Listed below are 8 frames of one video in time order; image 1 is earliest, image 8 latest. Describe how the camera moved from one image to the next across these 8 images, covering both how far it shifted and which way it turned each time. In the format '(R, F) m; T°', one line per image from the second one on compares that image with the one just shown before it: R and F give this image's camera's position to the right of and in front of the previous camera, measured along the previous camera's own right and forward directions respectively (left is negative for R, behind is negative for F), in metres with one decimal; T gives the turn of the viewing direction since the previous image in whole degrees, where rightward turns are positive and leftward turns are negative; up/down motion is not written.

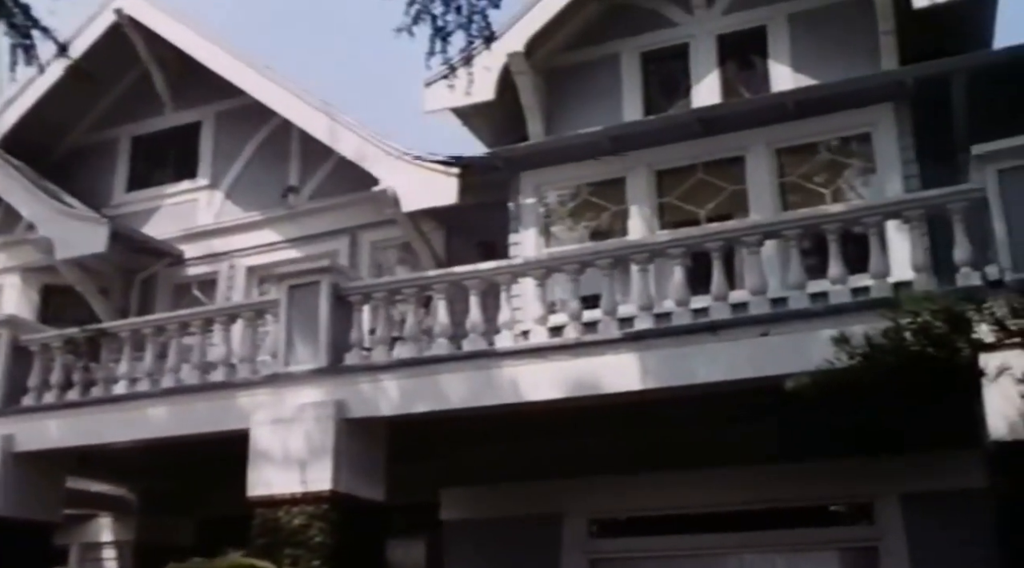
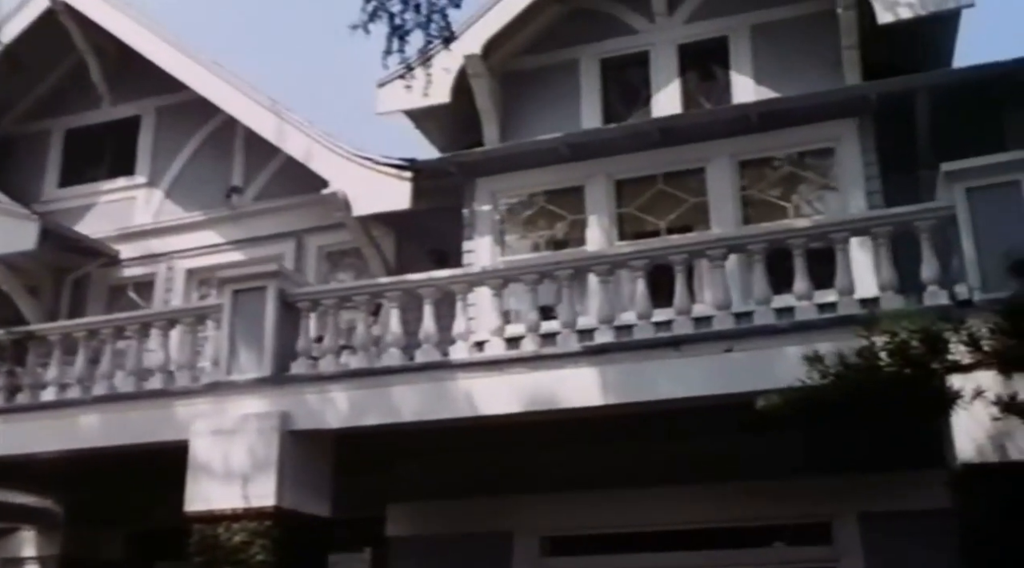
(-0.2, +0.3) m; +4°
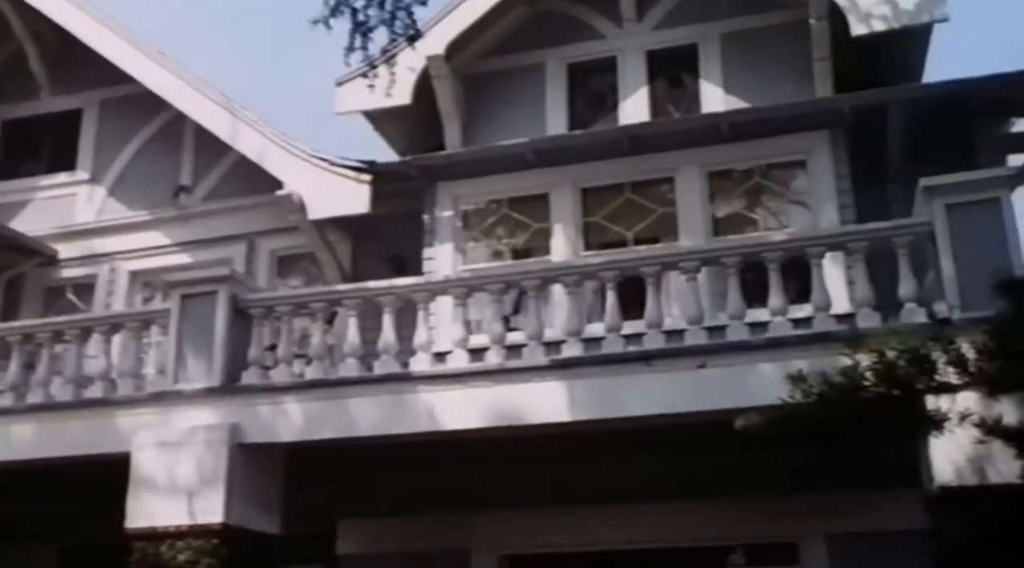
(-0.2, +0.3) m; +3°
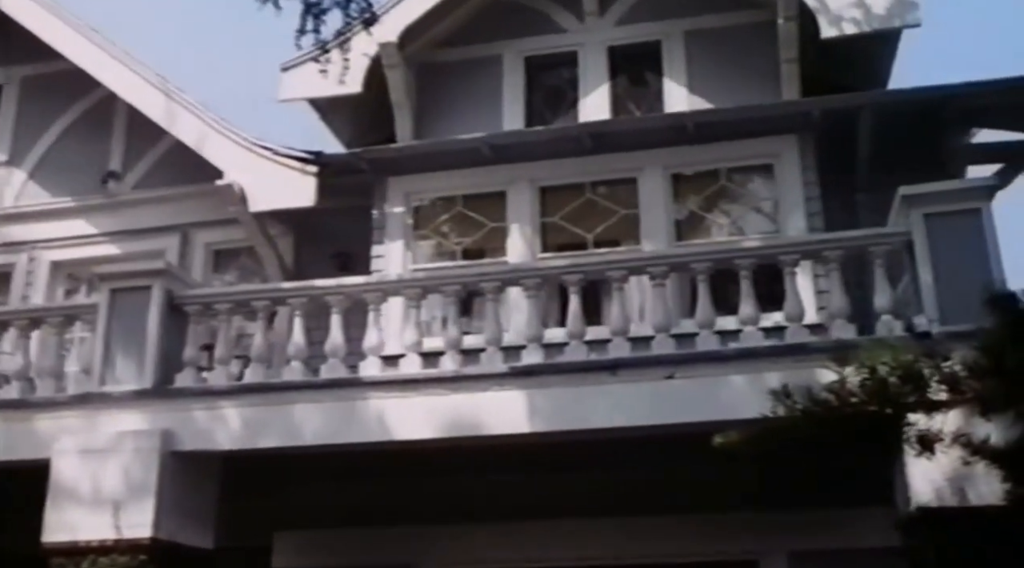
(-0.3, +0.5) m; +4°
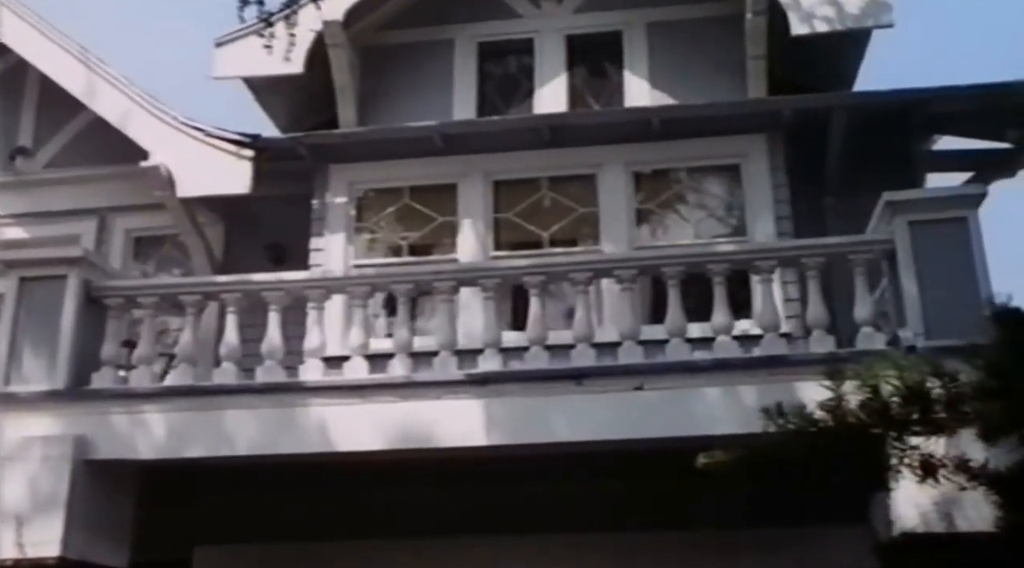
(-0.3, +0.6) m; +5°
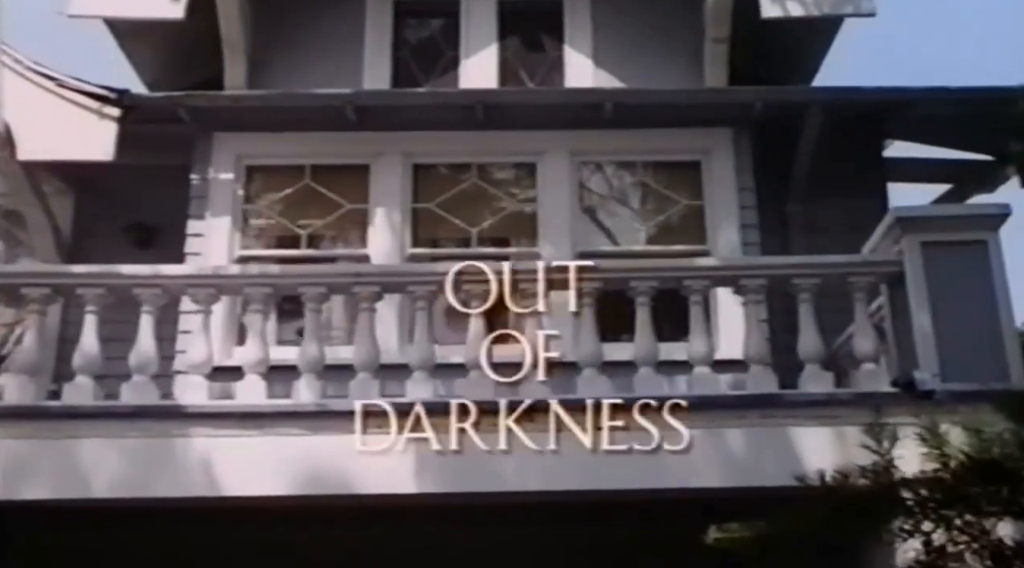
(-0.5, +1.3) m; +8°
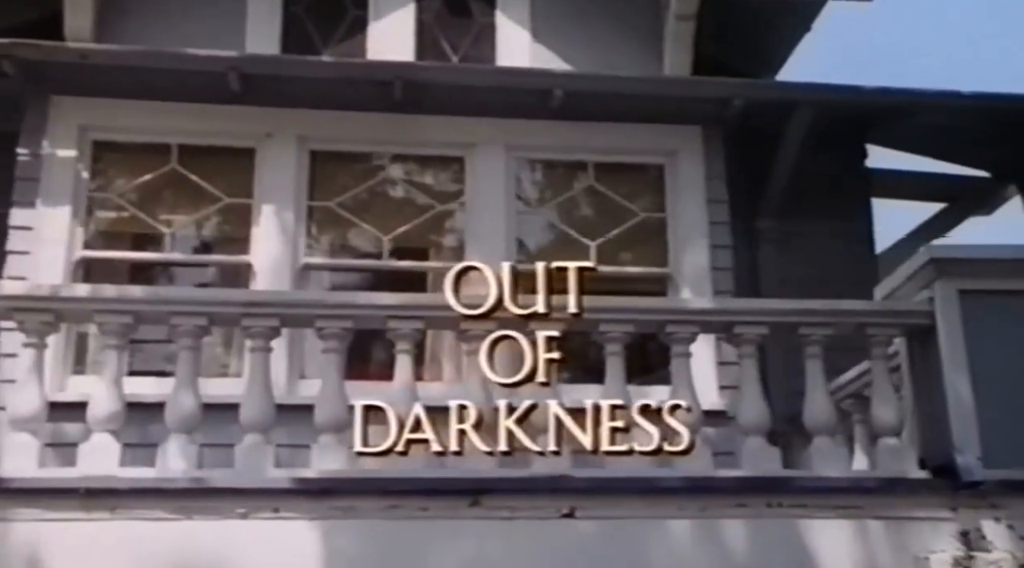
(-0.4, +1.3) m; +8°
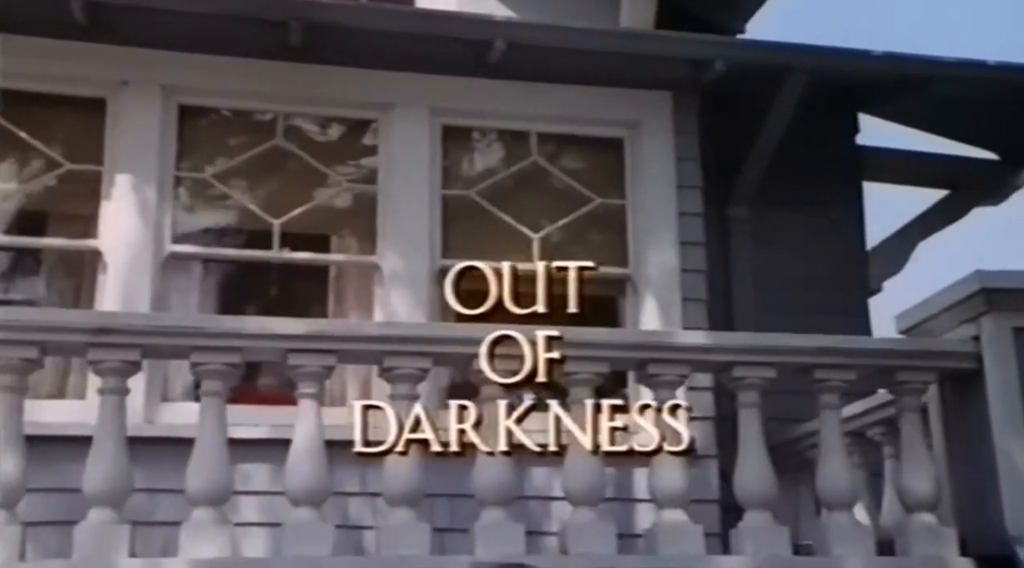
(-0.2, +1.1) m; +6°
